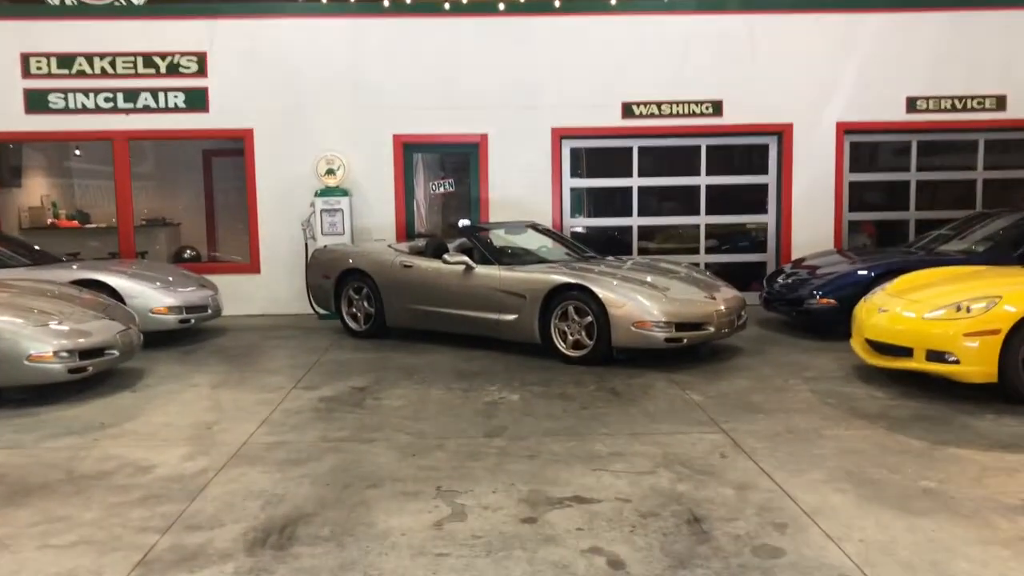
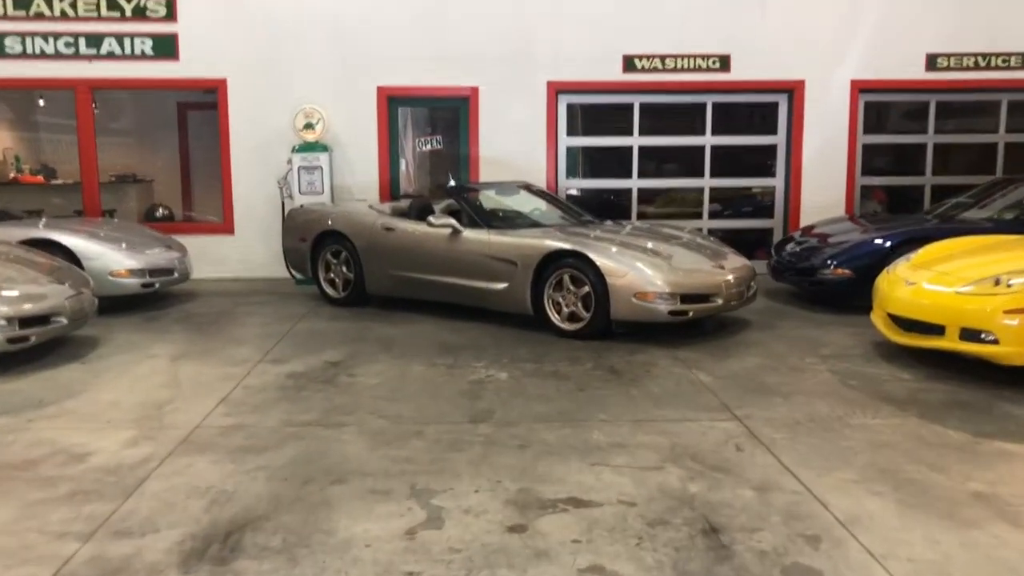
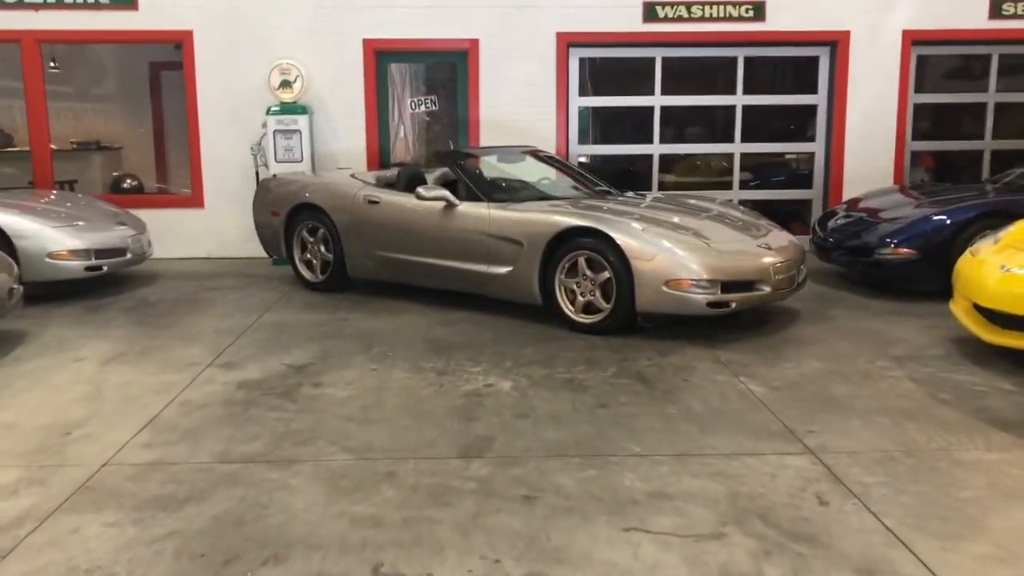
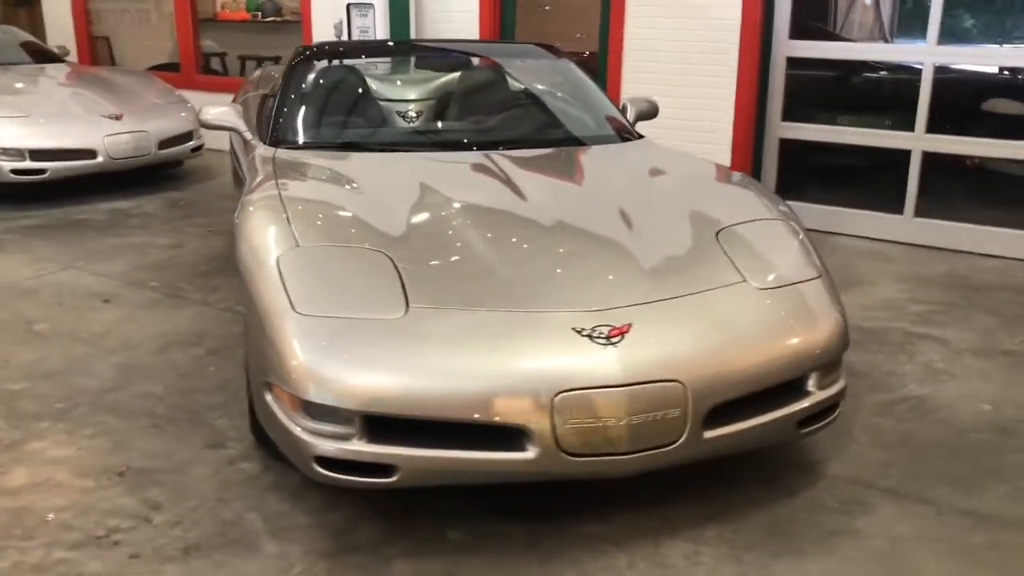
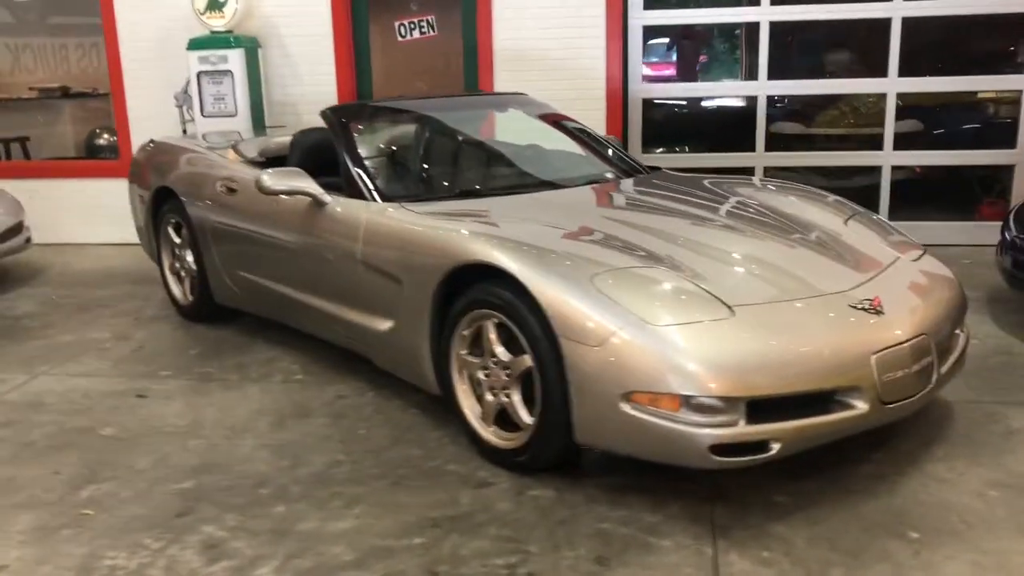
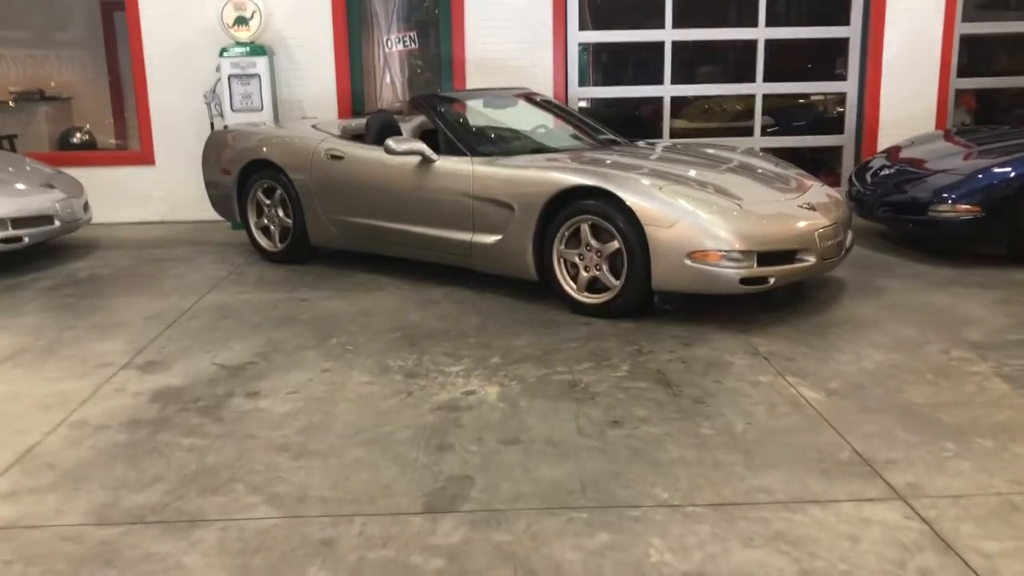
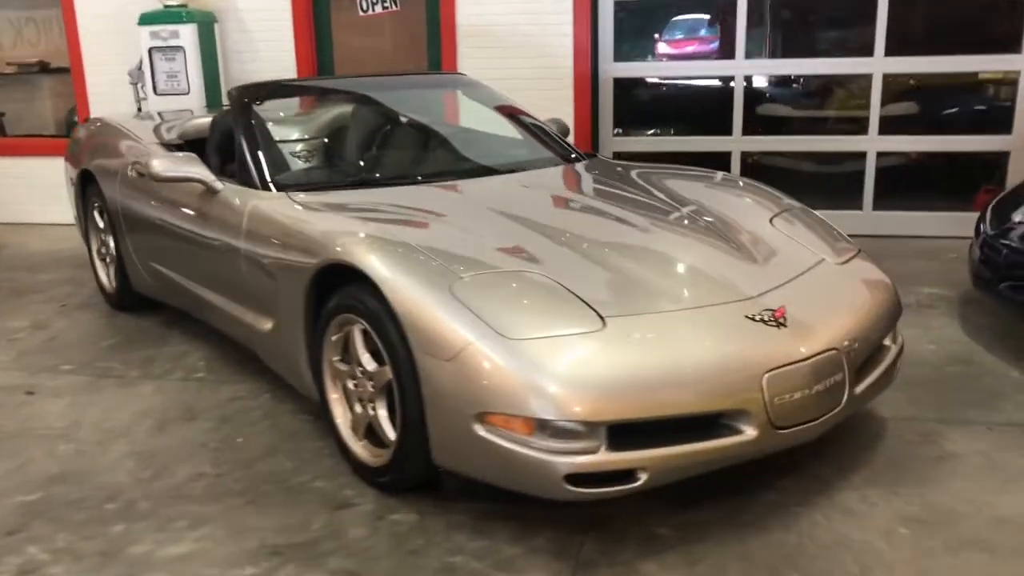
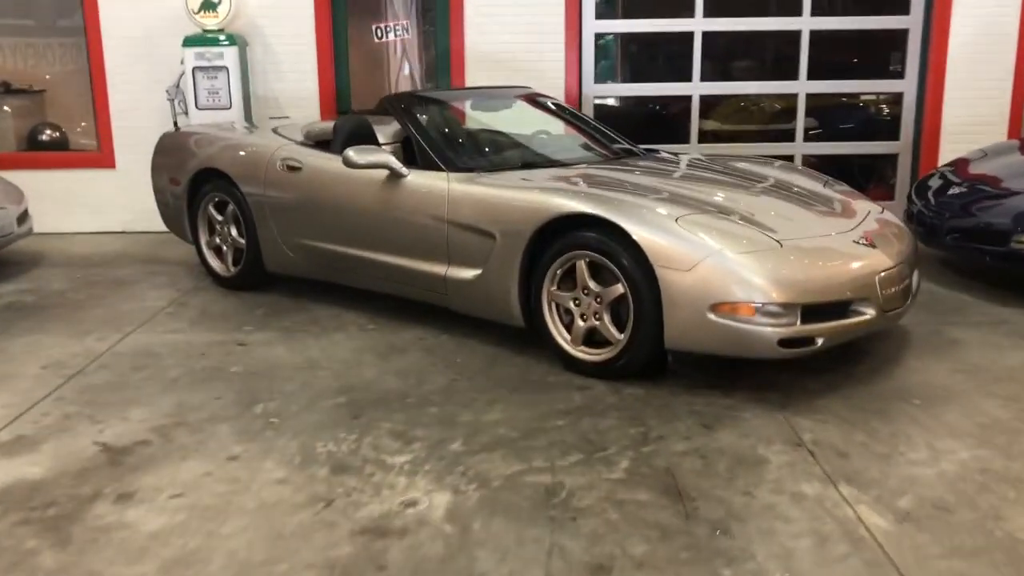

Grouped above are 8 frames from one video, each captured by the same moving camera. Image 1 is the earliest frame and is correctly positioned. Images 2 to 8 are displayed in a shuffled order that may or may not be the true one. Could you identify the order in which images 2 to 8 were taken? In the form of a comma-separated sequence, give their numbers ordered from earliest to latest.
2, 3, 6, 8, 5, 7, 4
